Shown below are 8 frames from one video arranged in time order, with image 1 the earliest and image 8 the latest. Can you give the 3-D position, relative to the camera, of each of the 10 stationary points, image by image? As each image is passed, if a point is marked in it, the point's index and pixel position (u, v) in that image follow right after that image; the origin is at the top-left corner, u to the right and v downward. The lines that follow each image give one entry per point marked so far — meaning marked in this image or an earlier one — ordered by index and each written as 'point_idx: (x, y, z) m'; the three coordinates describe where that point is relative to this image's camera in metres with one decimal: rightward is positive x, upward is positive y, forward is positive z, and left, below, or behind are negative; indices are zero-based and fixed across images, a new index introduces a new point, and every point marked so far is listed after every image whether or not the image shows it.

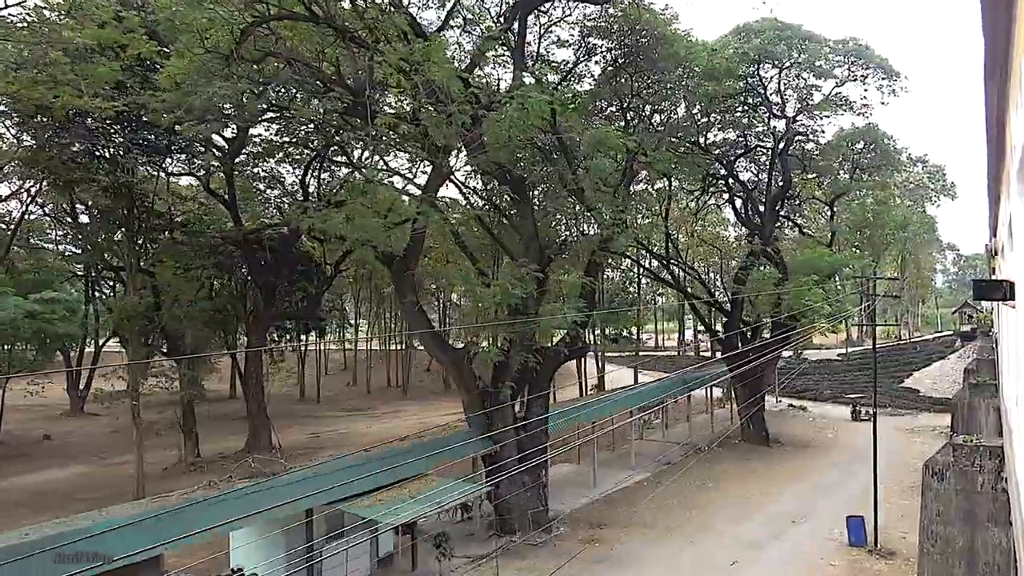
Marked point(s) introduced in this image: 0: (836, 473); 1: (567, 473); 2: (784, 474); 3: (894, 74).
0: (+7.7, -4.4, +17.9) m
1: (+1.1, -4.1, +16.6) m
2: (+6.3, -4.4, +17.6) m
3: (+9.8, +5.5, +19.2) m
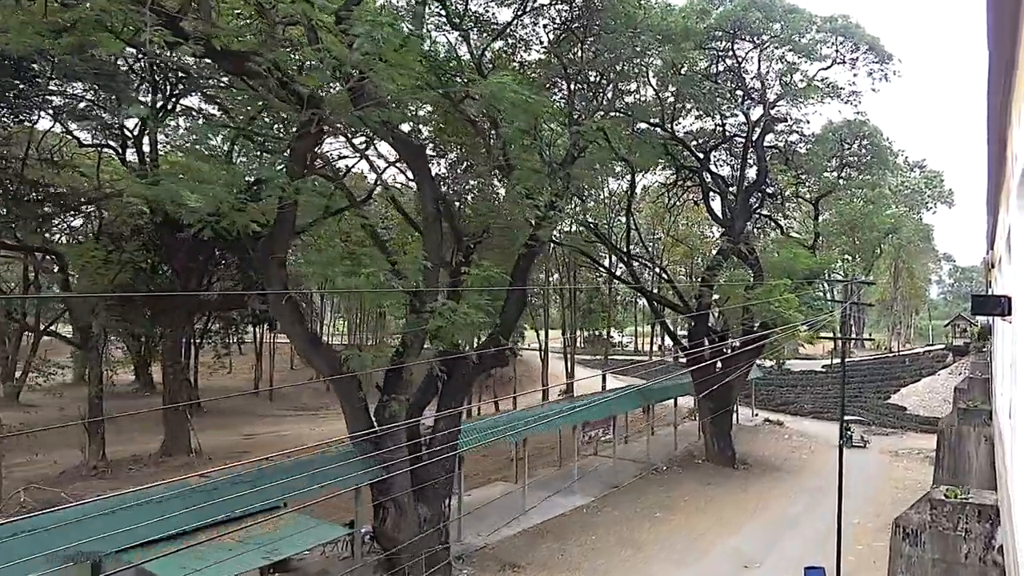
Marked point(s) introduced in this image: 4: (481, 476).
0: (+6.2, -4.5, +15.8) m
1: (-0.4, -4.0, +14.5) m
2: (+4.8, -4.5, +15.5) m
3: (+8.6, +5.3, +17.1) m
4: (-0.7, -4.0, +16.1) m
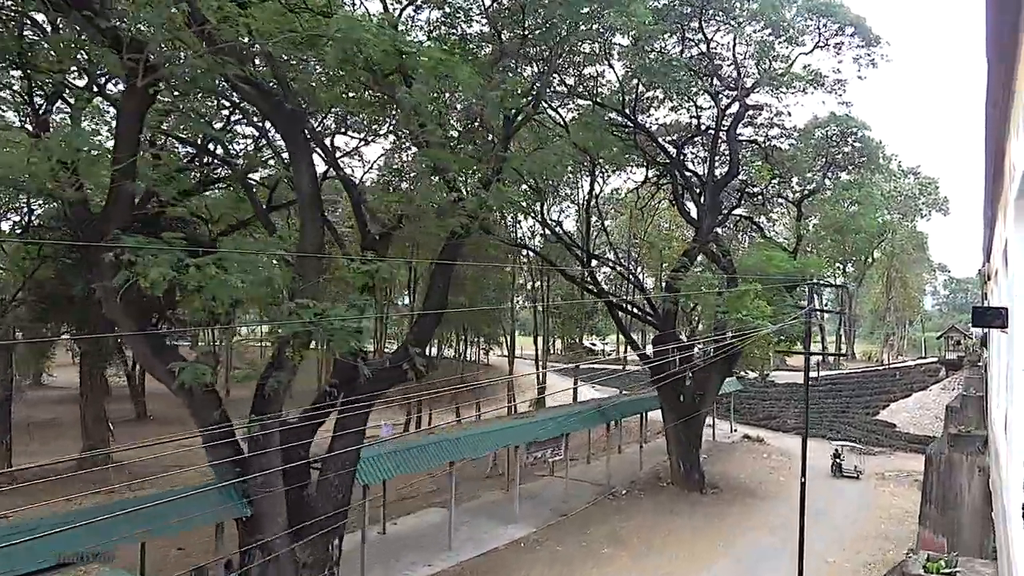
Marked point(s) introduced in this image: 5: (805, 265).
0: (+5.0, -4.7, +14.1) m
1: (-1.6, -4.0, +12.8) m
2: (+3.6, -4.6, +13.8) m
3: (+7.5, +5.1, +15.5) m
4: (-1.9, -4.1, +14.3) m
5: (+6.6, +0.5, +16.9) m
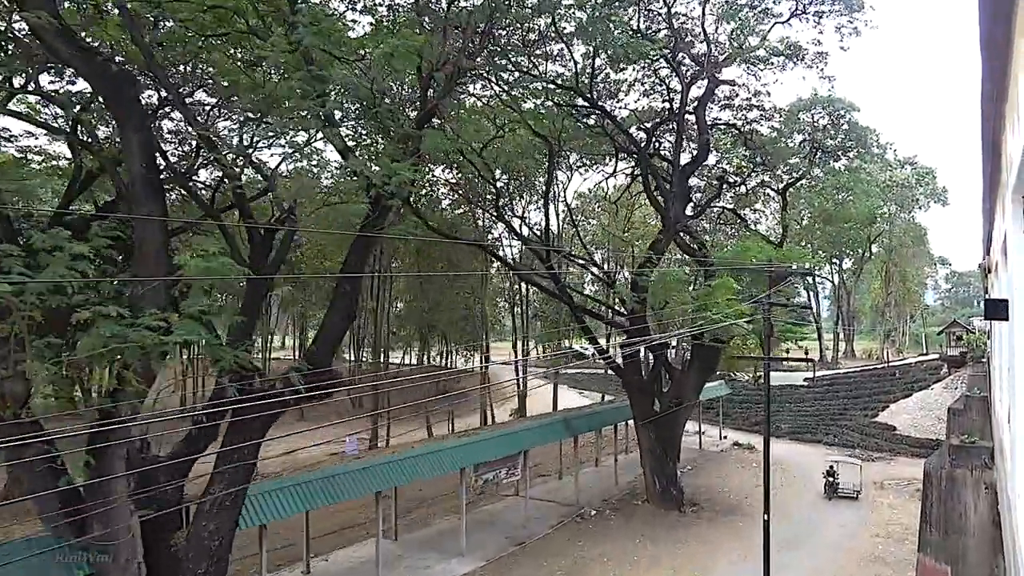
0: (+4.2, -4.6, +12.5) m
1: (-2.4, -4.1, +11.2) m
2: (+2.8, -4.5, +12.2) m
3: (+6.4, +5.2, +14.0) m
4: (-2.8, -4.1, +12.8) m
5: (+5.6, +0.6, +15.3) m
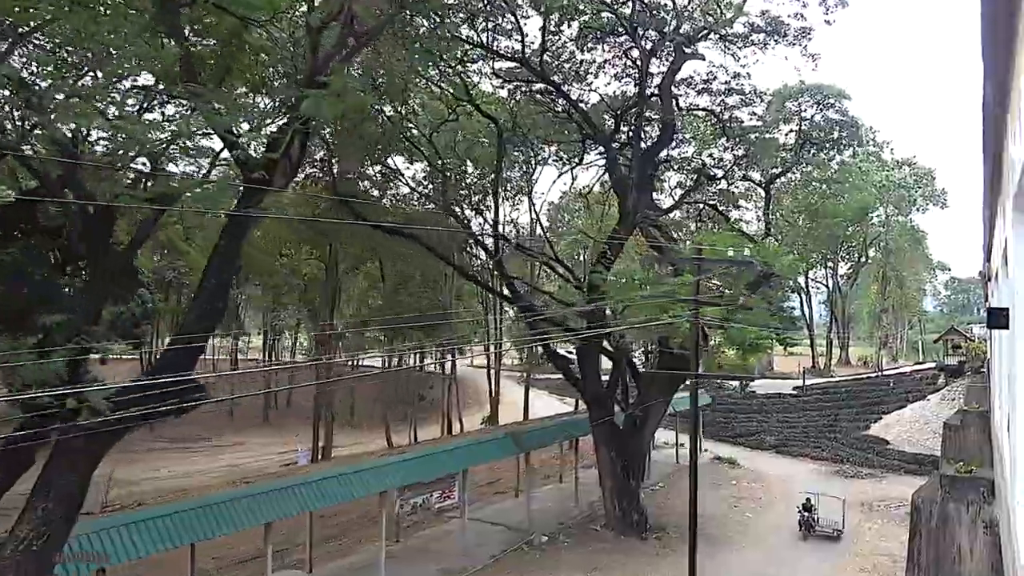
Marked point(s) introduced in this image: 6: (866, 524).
0: (+3.1, -4.6, +11.0) m
1: (-3.4, -4.0, +9.6) m
2: (+1.8, -4.5, +10.7) m
3: (+5.5, +5.2, +12.5) m
4: (-3.8, -4.1, +11.2) m
5: (+4.7, +0.6, +13.8) m
6: (+7.4, -4.8, +15.6) m
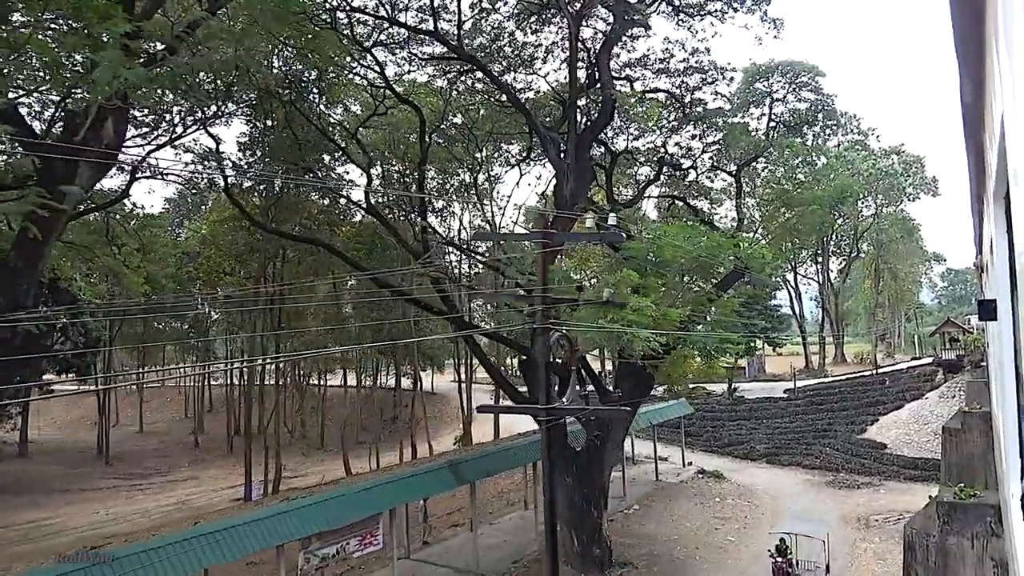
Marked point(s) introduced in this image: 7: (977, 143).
0: (+2.3, -4.5, +9.3) m
1: (-4.3, -4.3, +8.0) m
2: (+0.9, -4.5, +9.0) m
3: (+4.2, +5.3, +11.0) m
4: (-4.6, -4.3, +9.6) m
5: (+3.6, +0.7, +12.2) m
6: (+6.5, -4.7, +13.9) m
7: (+2.8, +0.8, +4.6) m
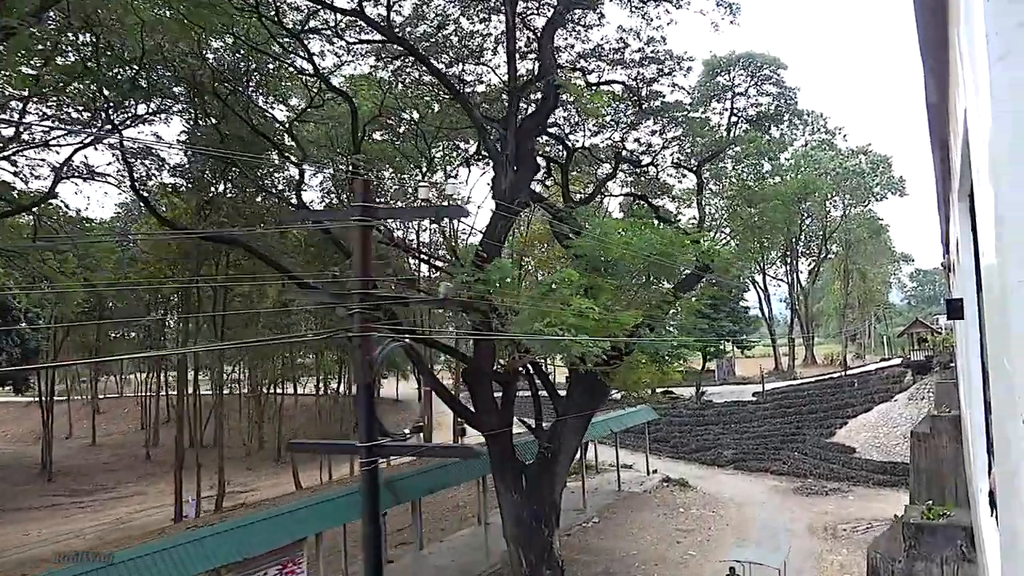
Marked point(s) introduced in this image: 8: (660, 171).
0: (+1.6, -4.5, +8.6) m
1: (-5.0, -4.3, +7.0) m
2: (+0.2, -4.5, +8.2) m
3: (+3.4, +5.3, +10.3) m
4: (-5.4, -4.4, +8.6) m
5: (+2.7, +0.7, +11.5) m
6: (+5.6, -4.7, +13.3) m
7: (+2.2, +0.9, +3.9) m
8: (+3.3, +2.6, +16.4) m
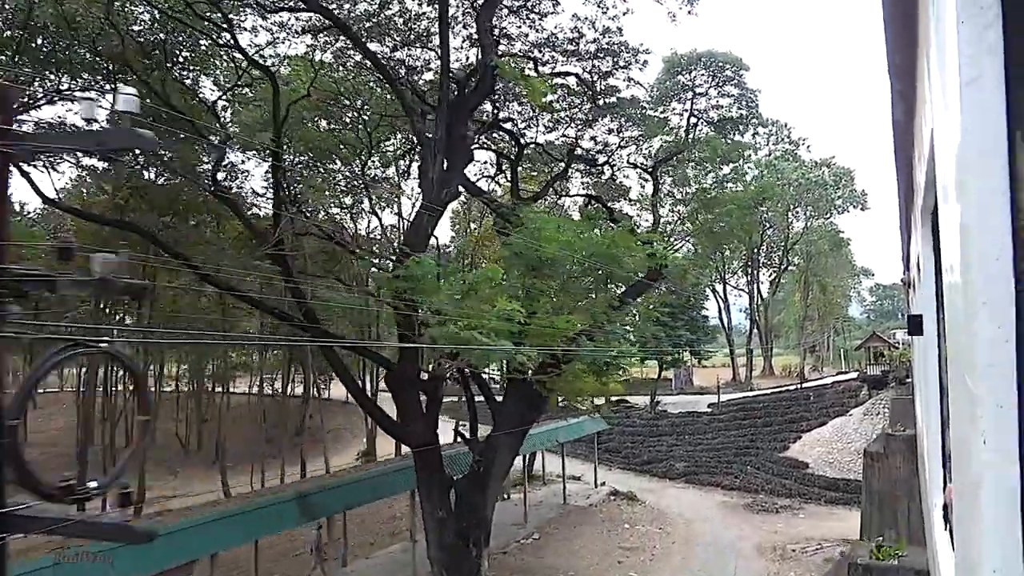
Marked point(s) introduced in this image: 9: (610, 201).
0: (+0.6, -4.6, +7.7) m
1: (-5.9, -4.1, +5.9) m
2: (-0.7, -4.5, +7.3) m
3: (+2.6, +5.2, +9.6) m
4: (-6.3, -4.2, +7.5) m
5: (+1.8, +0.6, +10.8) m
6: (+4.5, -4.9, +12.6) m
7: (+1.6, +0.8, +3.1) m
8: (+2.2, +2.4, +15.7) m
9: (+2.1, +1.9, +15.9) m
